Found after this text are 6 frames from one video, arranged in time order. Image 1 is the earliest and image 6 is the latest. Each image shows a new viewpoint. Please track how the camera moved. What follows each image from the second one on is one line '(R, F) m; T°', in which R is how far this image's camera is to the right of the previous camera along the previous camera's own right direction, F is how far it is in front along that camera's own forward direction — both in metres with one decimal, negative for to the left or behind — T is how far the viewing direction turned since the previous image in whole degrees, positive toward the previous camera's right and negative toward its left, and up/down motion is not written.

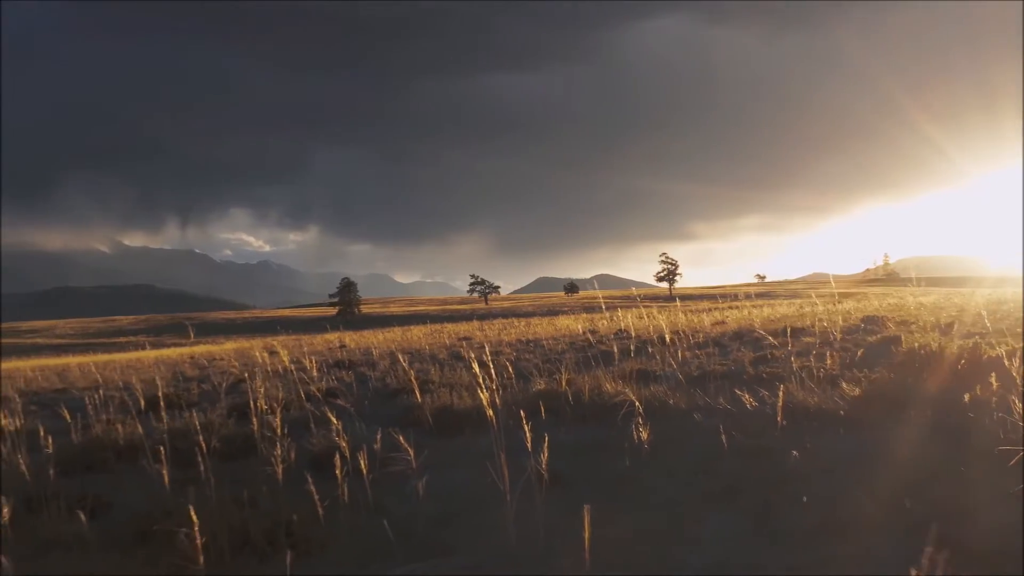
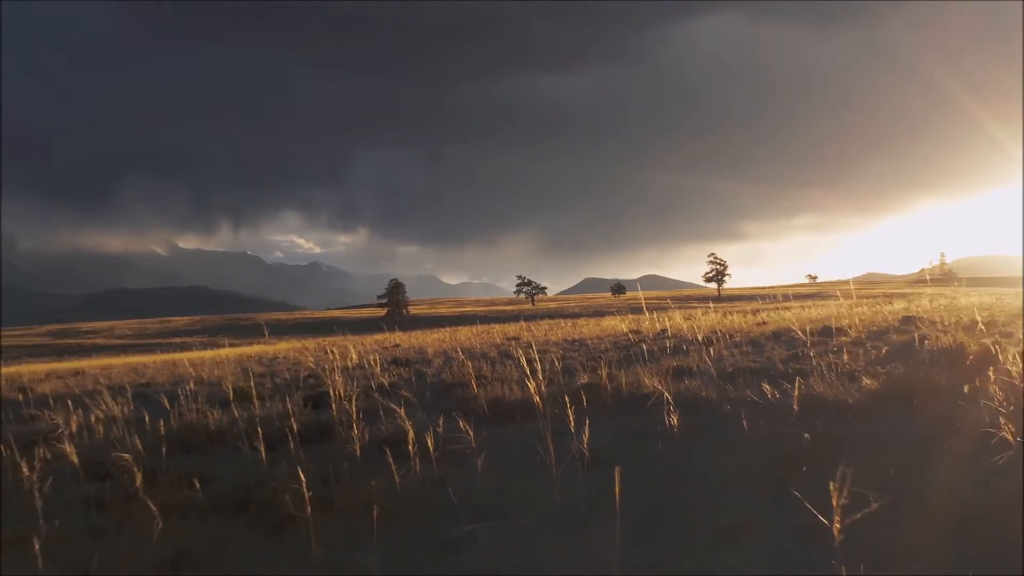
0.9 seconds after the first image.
(0.0, -0.7) m; -3°
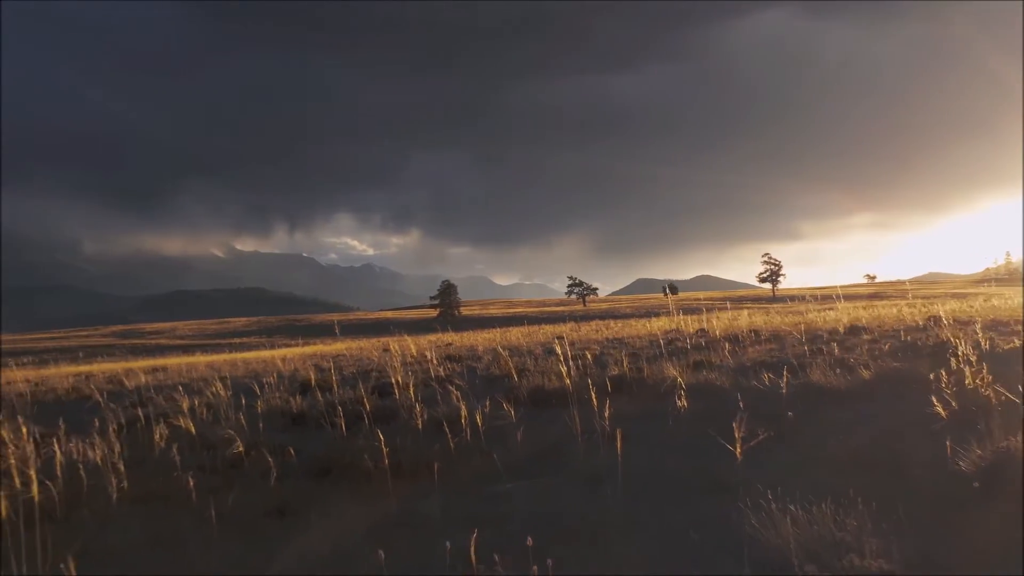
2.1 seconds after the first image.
(+0.1, -1.1) m; -3°
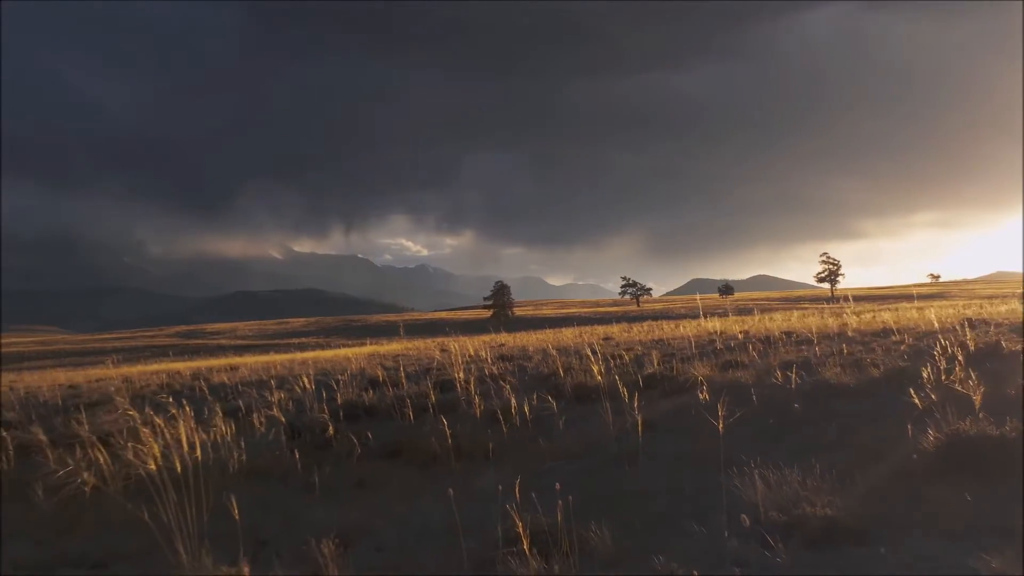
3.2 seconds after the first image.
(+0.1, -1.1) m; -3°
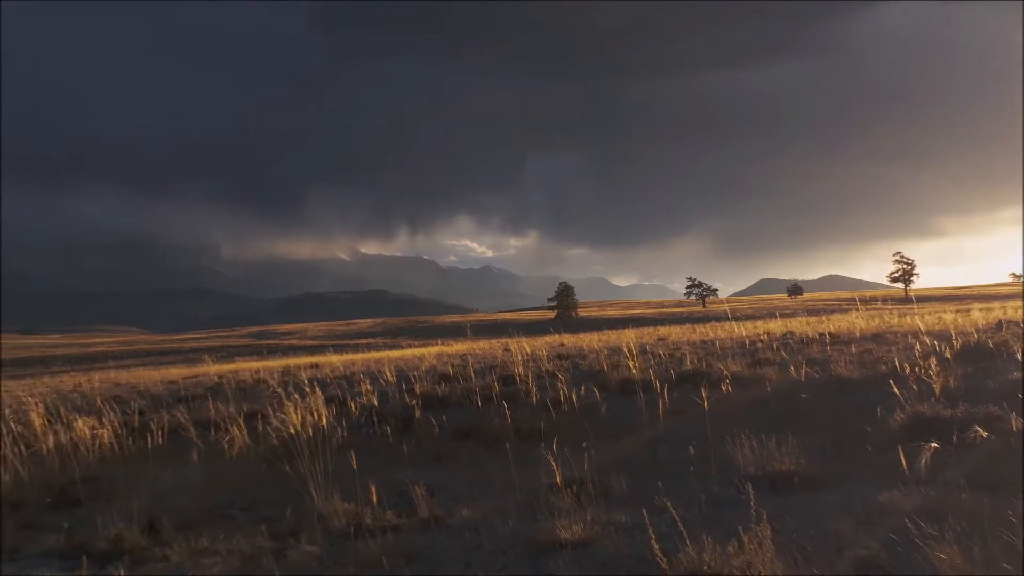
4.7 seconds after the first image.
(+0.1, -1.5) m; -4°
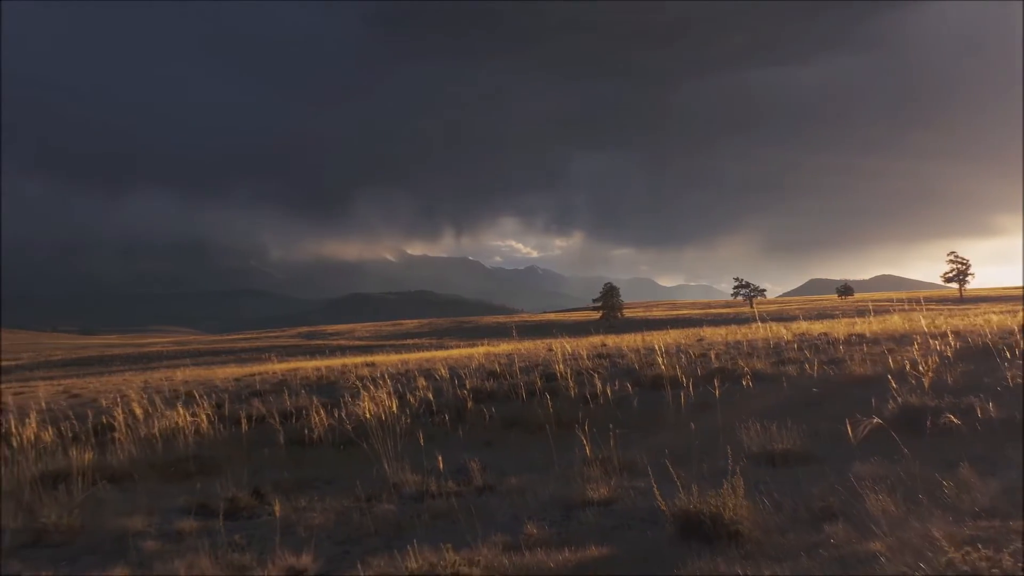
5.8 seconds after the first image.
(0.0, -1.1) m; -3°
